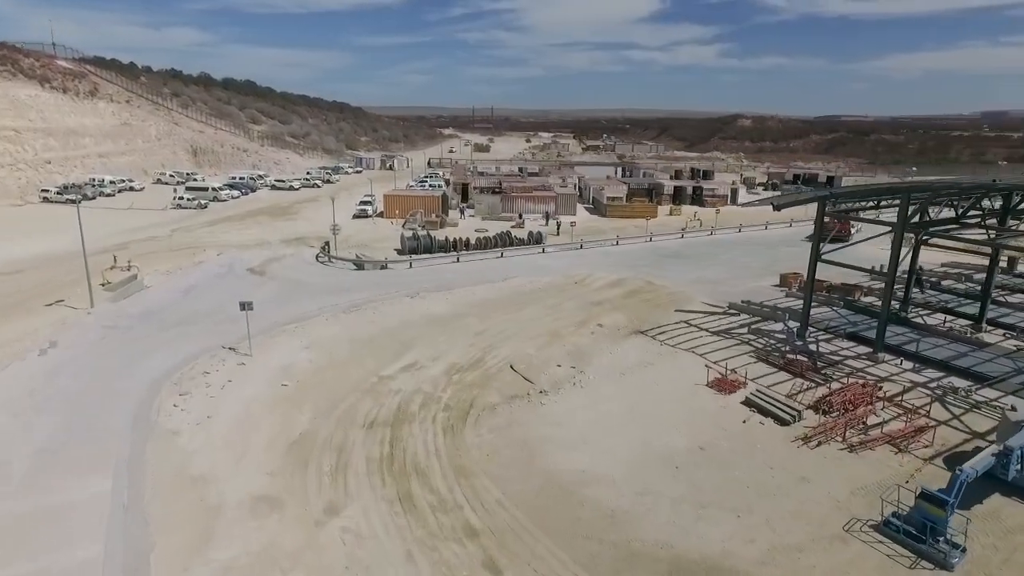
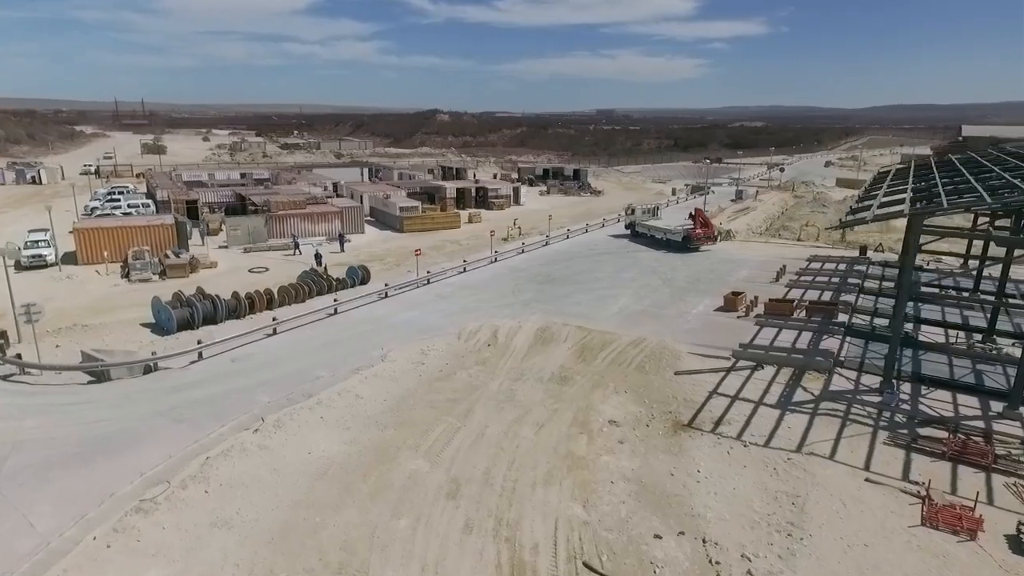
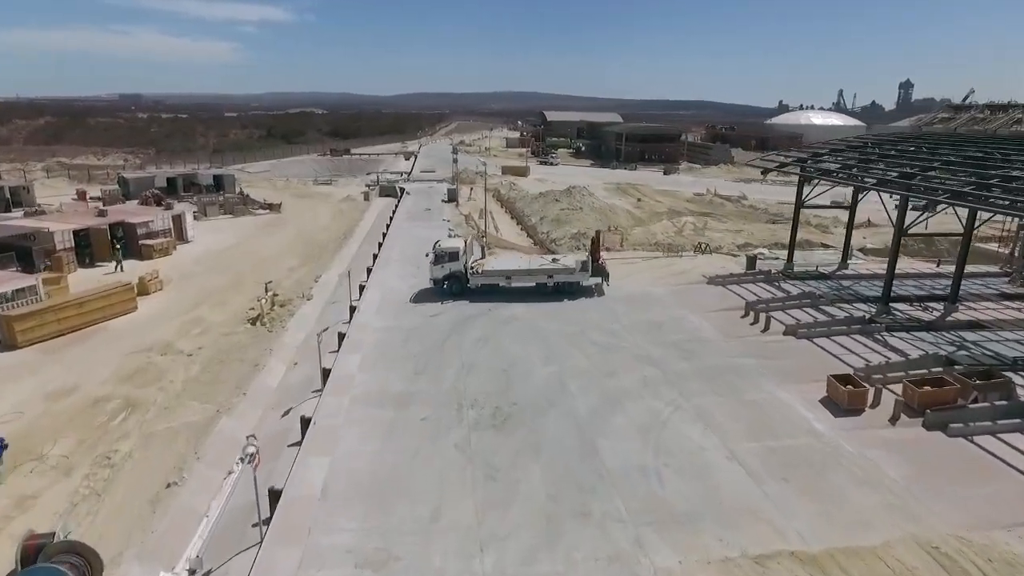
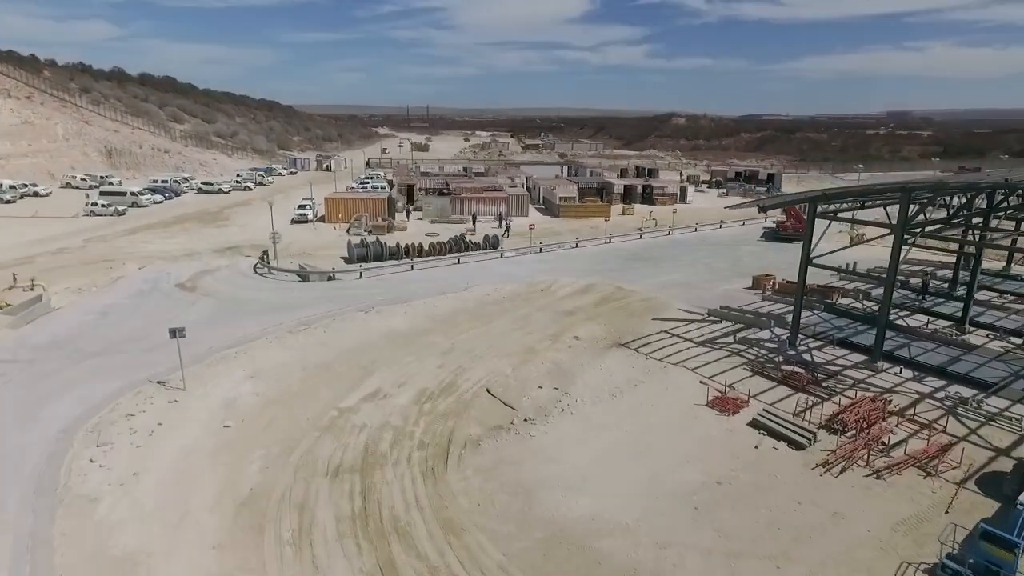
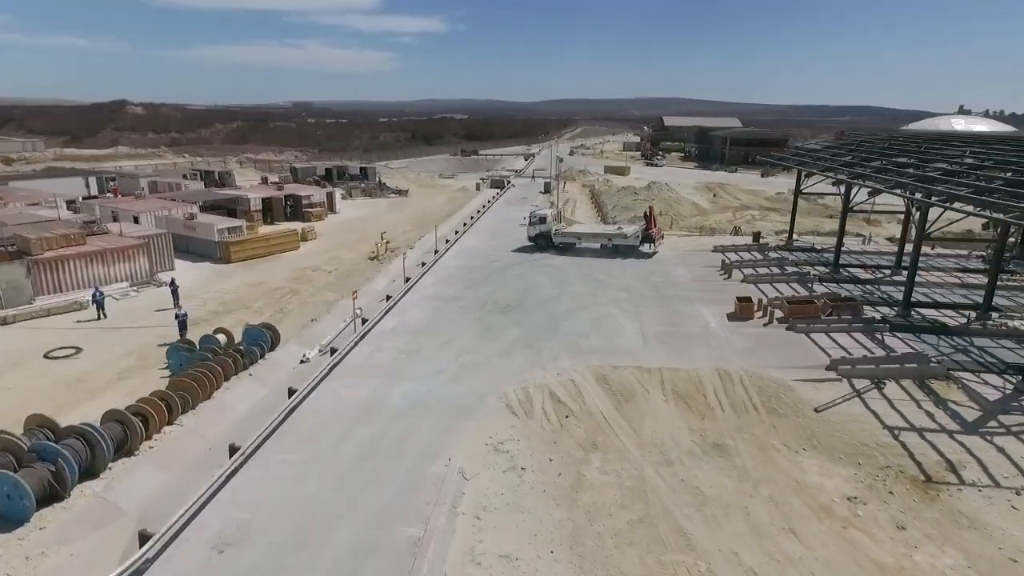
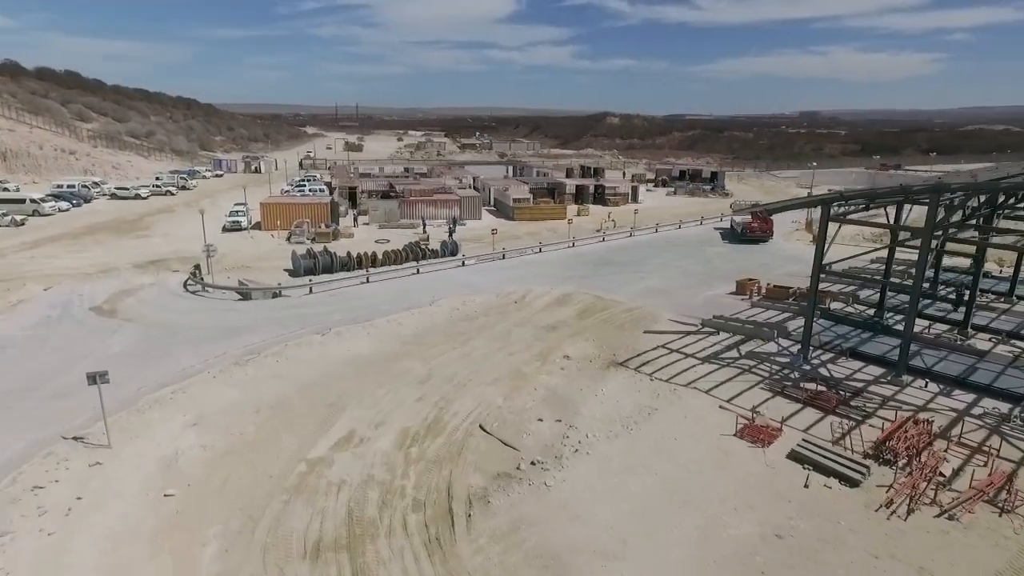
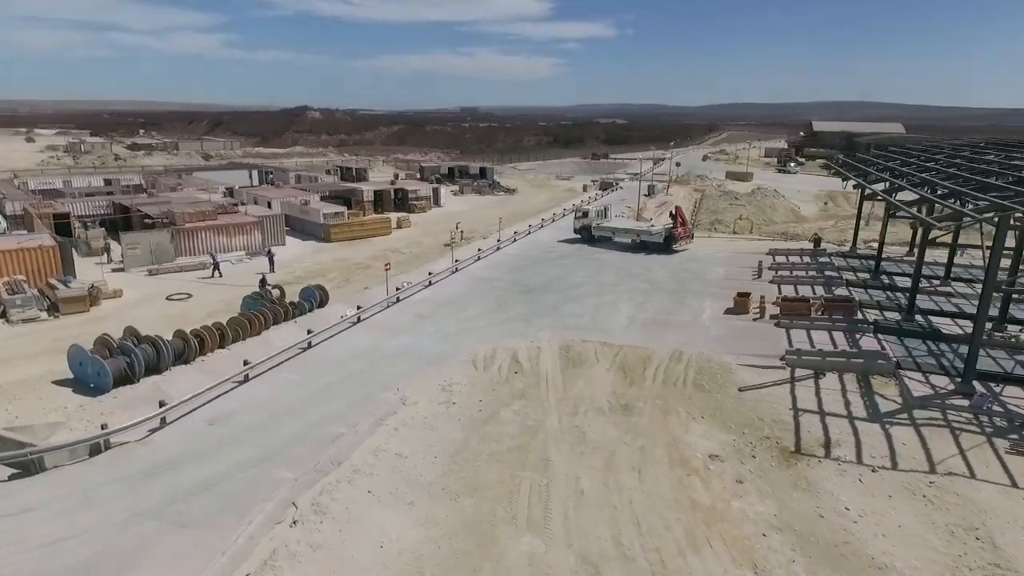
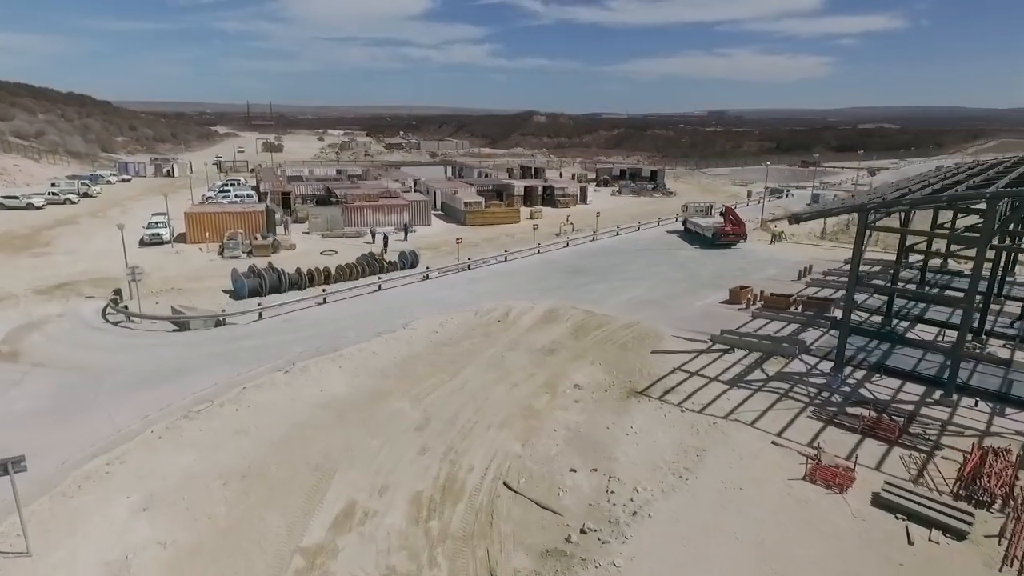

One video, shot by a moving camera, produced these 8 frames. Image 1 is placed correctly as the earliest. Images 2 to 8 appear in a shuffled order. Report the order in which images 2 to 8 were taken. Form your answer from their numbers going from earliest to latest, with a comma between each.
4, 6, 8, 2, 7, 5, 3
